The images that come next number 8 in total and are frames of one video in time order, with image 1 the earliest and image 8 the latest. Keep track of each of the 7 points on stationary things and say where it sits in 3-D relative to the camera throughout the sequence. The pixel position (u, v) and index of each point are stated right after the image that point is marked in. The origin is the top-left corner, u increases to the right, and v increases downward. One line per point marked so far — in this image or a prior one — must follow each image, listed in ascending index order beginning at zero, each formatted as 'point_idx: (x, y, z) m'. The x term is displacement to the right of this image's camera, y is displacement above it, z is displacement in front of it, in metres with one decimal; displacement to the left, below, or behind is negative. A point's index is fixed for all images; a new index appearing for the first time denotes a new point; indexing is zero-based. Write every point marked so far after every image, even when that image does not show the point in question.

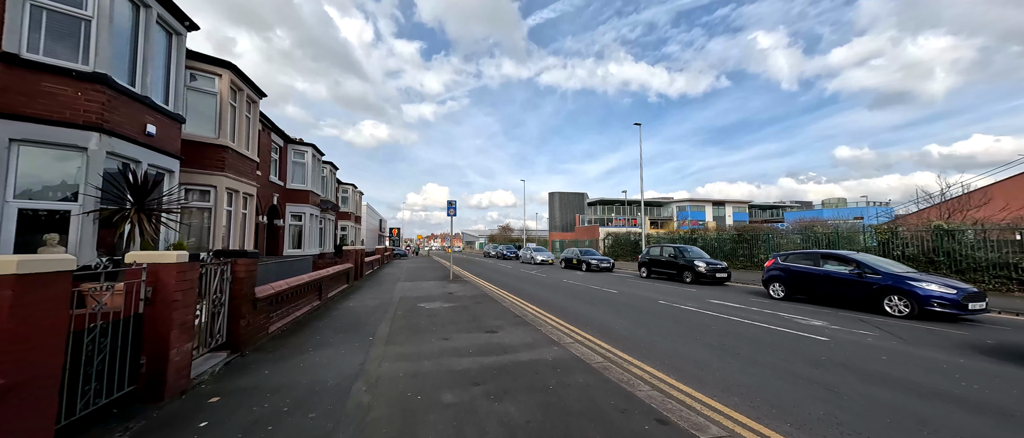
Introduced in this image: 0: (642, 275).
0: (+6.9, -3.0, +17.7) m
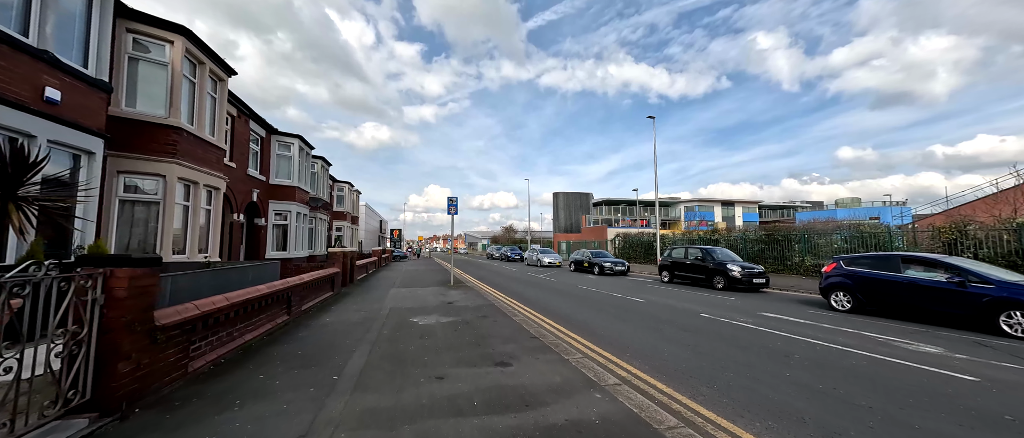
0: (+7.2, -2.9, +15.9) m
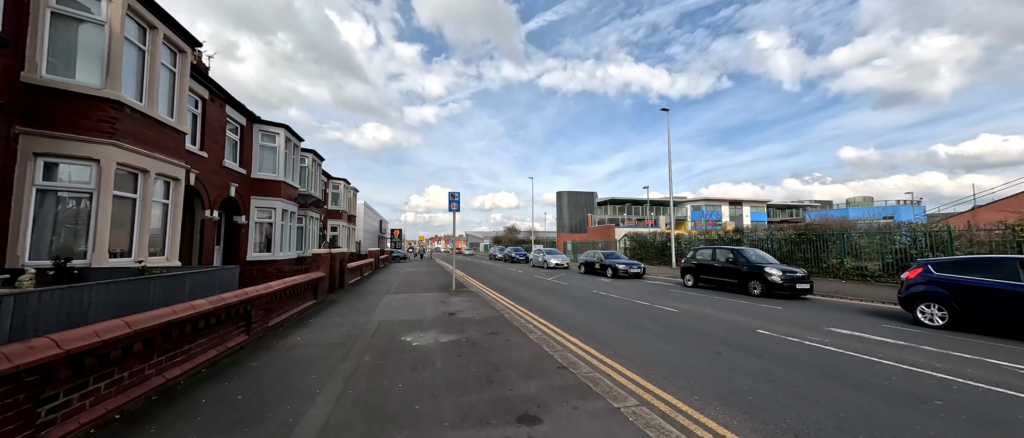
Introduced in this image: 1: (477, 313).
0: (+7.6, -2.8, +14.4) m
1: (-0.9, -2.4, +8.6) m
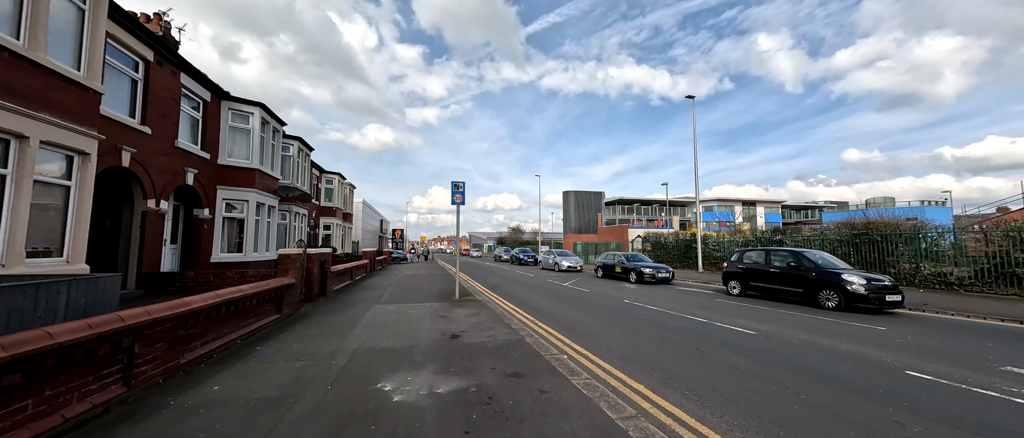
0: (+8.1, -2.7, +12.1) m
1: (-0.4, -2.2, +6.4) m
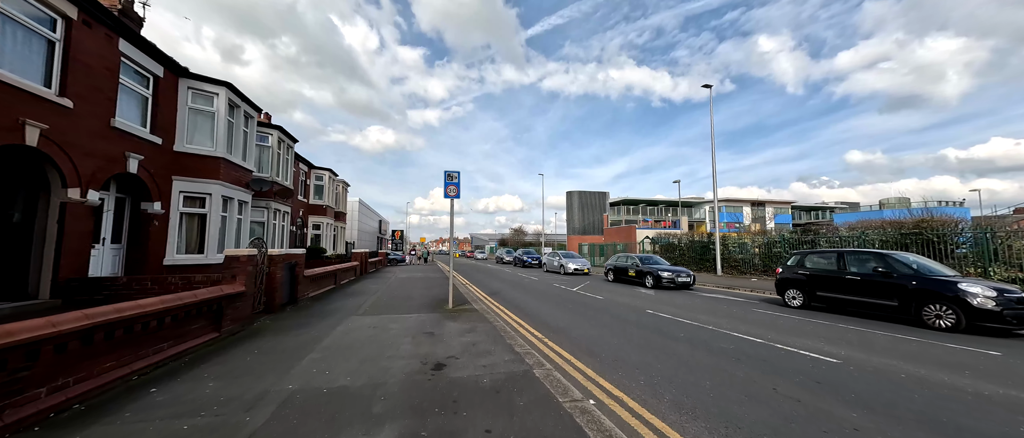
0: (+8.1, -2.5, +10.4) m
1: (-0.4, -2.1, +4.8) m
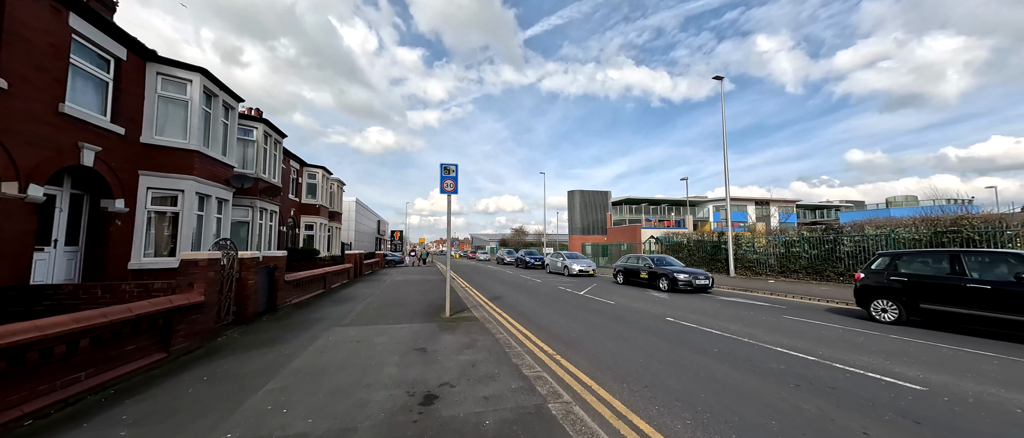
0: (+8.3, -2.5, +9.5) m
1: (-0.3, -2.0, +3.8) m
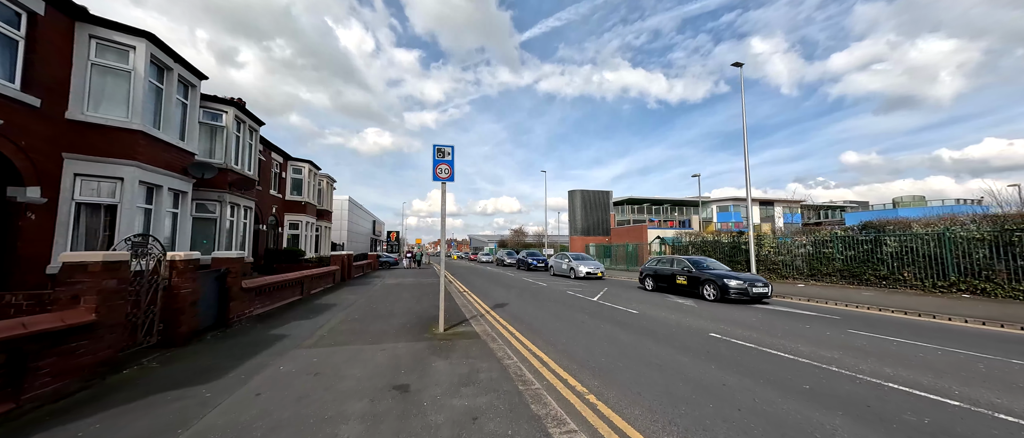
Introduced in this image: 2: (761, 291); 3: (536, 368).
0: (+8.4, -2.3, +7.9) m
1: (-0.1, -1.9, +2.2) m
2: (+7.5, -2.2, +10.8) m
3: (+0.3, -2.2, +4.9) m
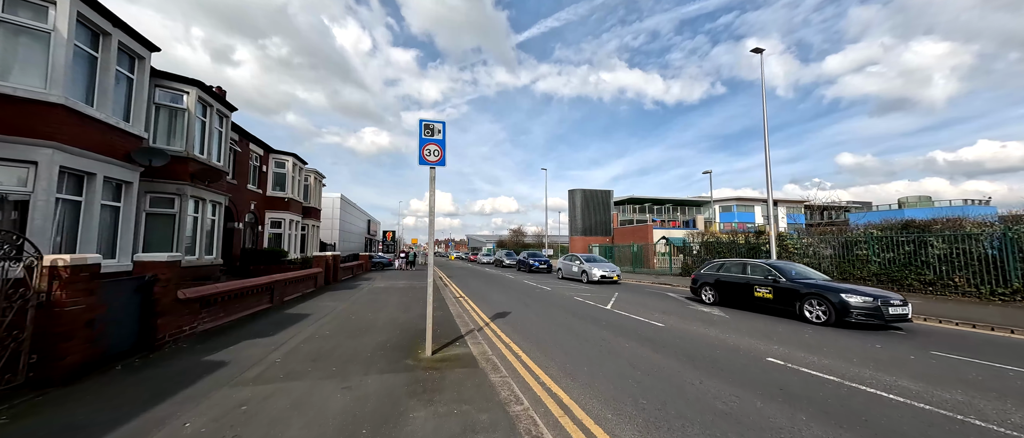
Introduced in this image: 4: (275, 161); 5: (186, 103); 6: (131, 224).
0: (+8.5, -2.2, +6.5) m
1: (0.0, -1.8, +0.8) m
2: (+7.5, -2.1, +9.4) m
3: (+0.4, -2.1, +3.5) m
4: (-13.0, +3.2, +18.6) m
5: (-10.1, +3.6, +10.5) m
6: (-9.4, -0.1, +8.4) m
